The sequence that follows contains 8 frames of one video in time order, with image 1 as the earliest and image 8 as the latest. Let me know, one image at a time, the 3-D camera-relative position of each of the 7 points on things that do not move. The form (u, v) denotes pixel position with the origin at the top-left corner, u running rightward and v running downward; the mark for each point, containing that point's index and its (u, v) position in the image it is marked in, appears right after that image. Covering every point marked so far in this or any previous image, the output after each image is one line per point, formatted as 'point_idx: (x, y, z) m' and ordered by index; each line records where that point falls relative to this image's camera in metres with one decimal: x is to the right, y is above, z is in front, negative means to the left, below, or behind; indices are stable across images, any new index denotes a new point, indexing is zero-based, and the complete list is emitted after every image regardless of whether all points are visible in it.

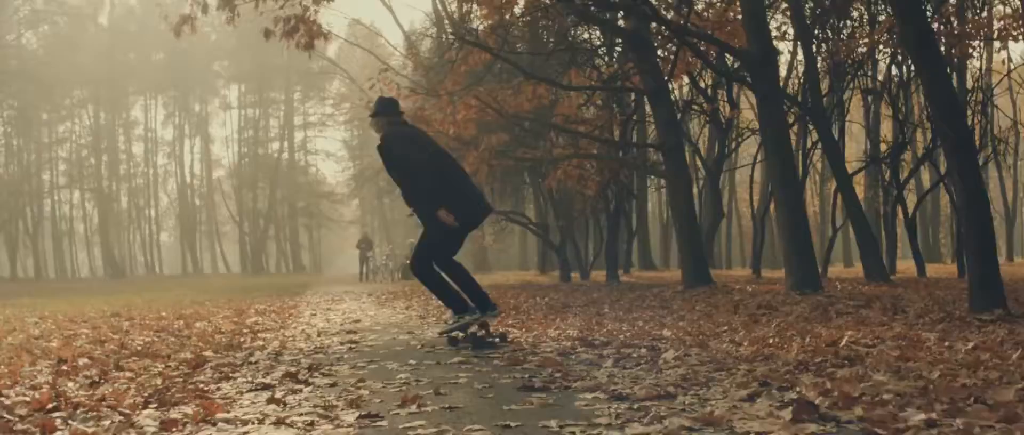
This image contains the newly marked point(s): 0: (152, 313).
0: (-4.6, -1.2, +14.2) m
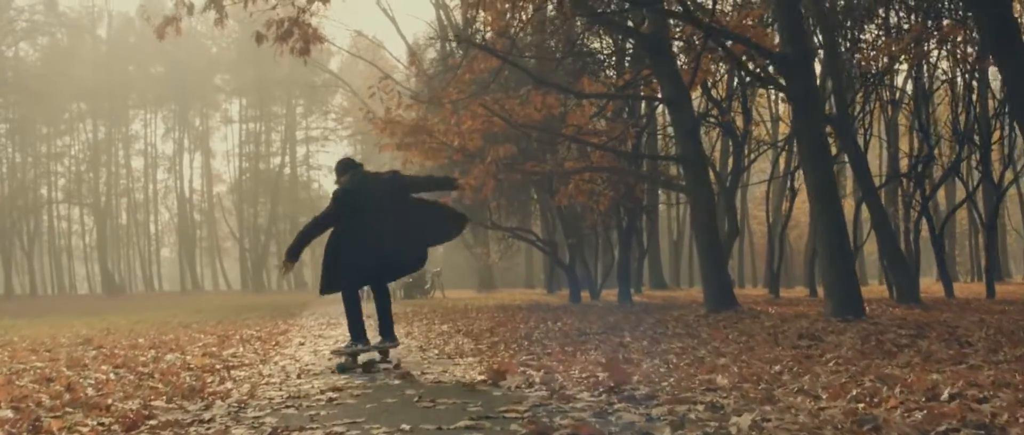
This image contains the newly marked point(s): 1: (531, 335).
0: (-4.5, -1.4, +13.0) m
1: (+0.2, -1.2, +11.4) m
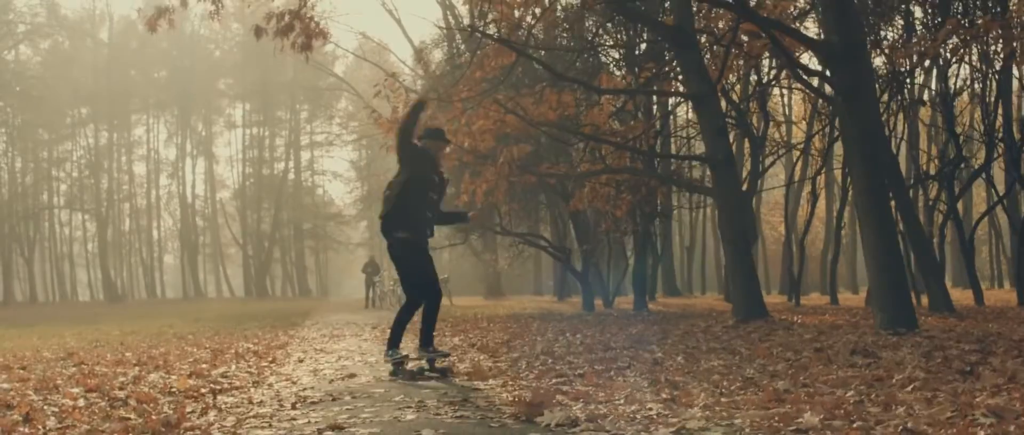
0: (-4.3, -1.4, +12.0) m
1: (+0.4, -1.2, +10.4) m
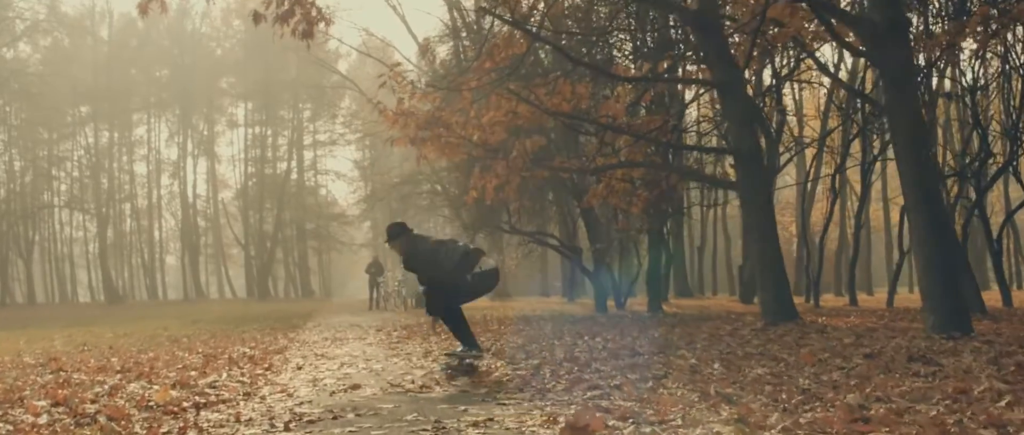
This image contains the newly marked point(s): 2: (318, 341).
0: (-4.1, -1.4, +11.2) m
1: (+0.5, -1.2, +9.5) m
2: (-2.3, -1.5, +13.5) m
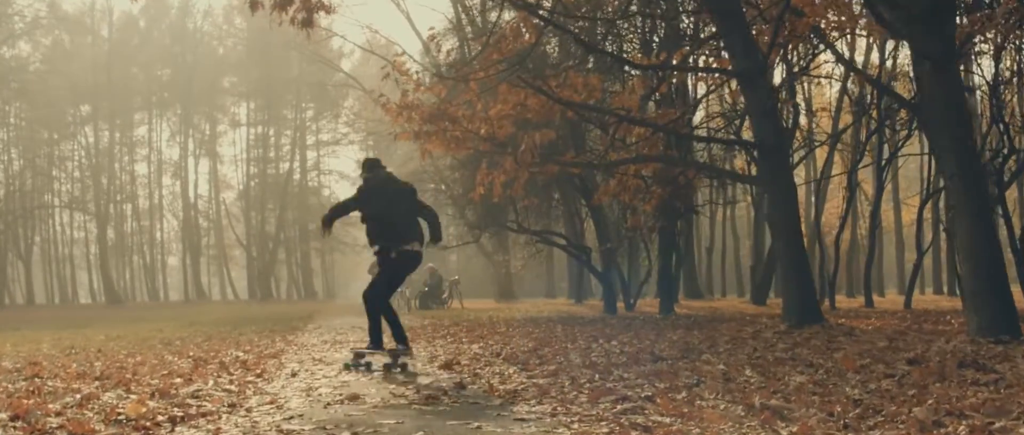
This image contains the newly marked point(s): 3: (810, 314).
0: (-4.0, -1.3, +10.5) m
1: (+0.6, -1.1, +8.8) m
2: (-2.2, -1.4, +12.8) m
3: (+3.5, -1.1, +13.4) m
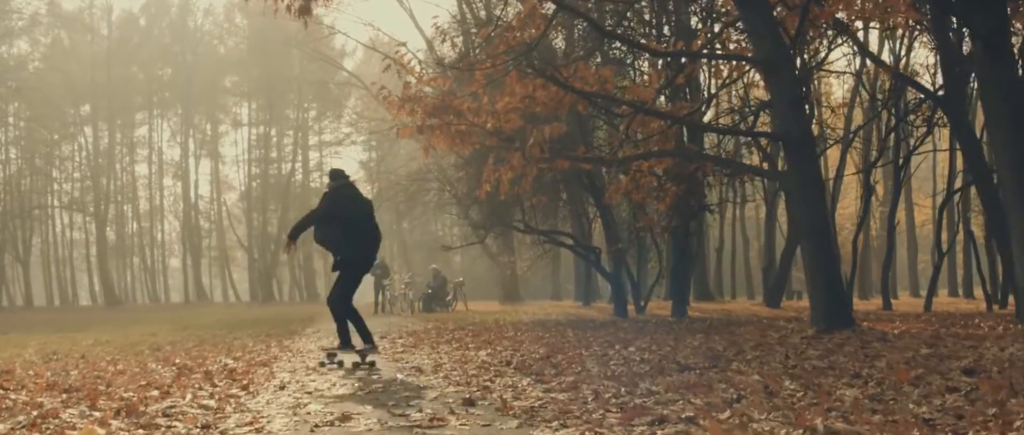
0: (-3.9, -1.3, +9.7) m
1: (+0.7, -1.1, +8.0) m
2: (-2.1, -1.4, +12.0) m
3: (+3.6, -1.1, +12.6) m
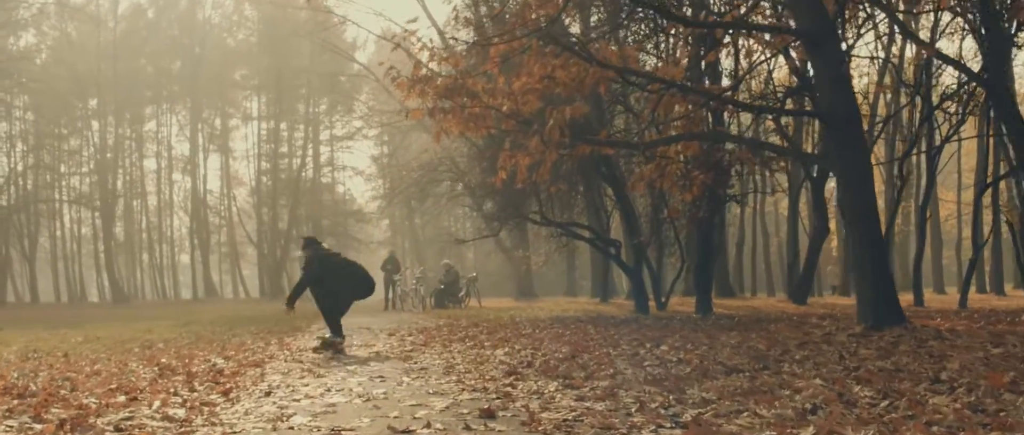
0: (-3.8, -1.2, +8.7) m
1: (+0.9, -1.0, +7.0) m
2: (-1.9, -1.3, +11.0) m
3: (+3.8, -1.0, +11.5) m
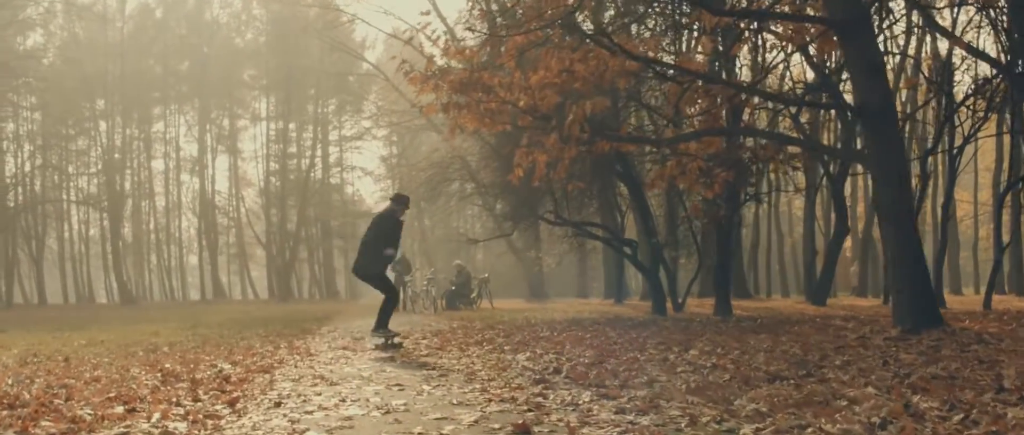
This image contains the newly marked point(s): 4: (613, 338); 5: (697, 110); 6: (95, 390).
0: (-3.6, -1.2, +8.2) m
1: (+1.0, -0.9, +6.5) m
2: (-1.7, -1.3, +10.5) m
3: (+4.0, -1.0, +11.0) m
4: (+1.1, -1.3, +11.8) m
5: (+2.2, +1.3, +13.4) m
6: (-2.6, -1.1, +7.0) m
